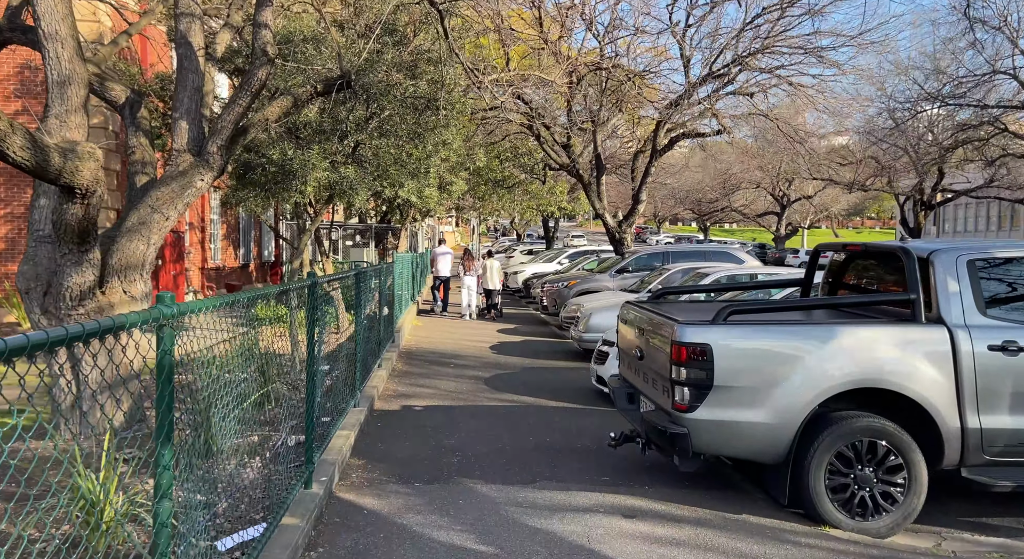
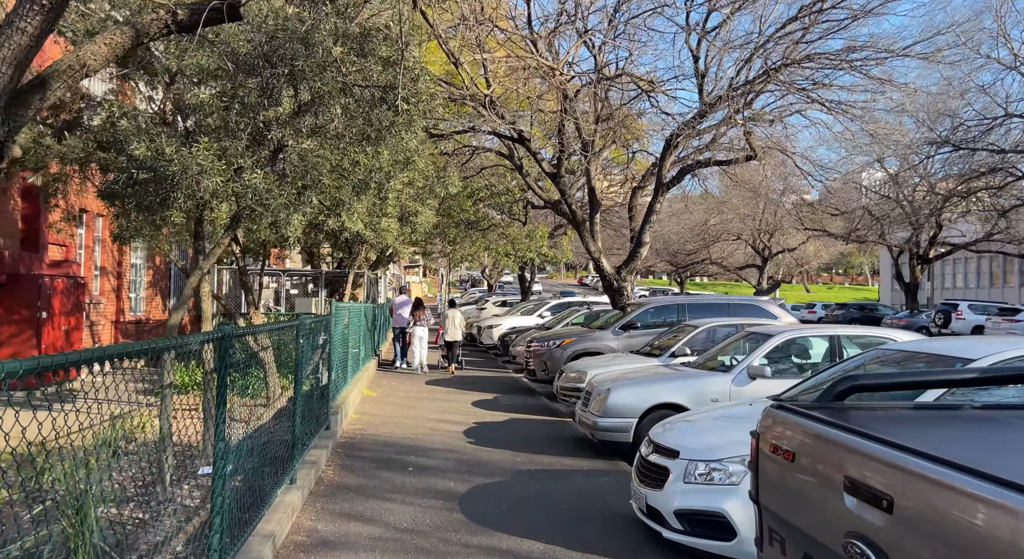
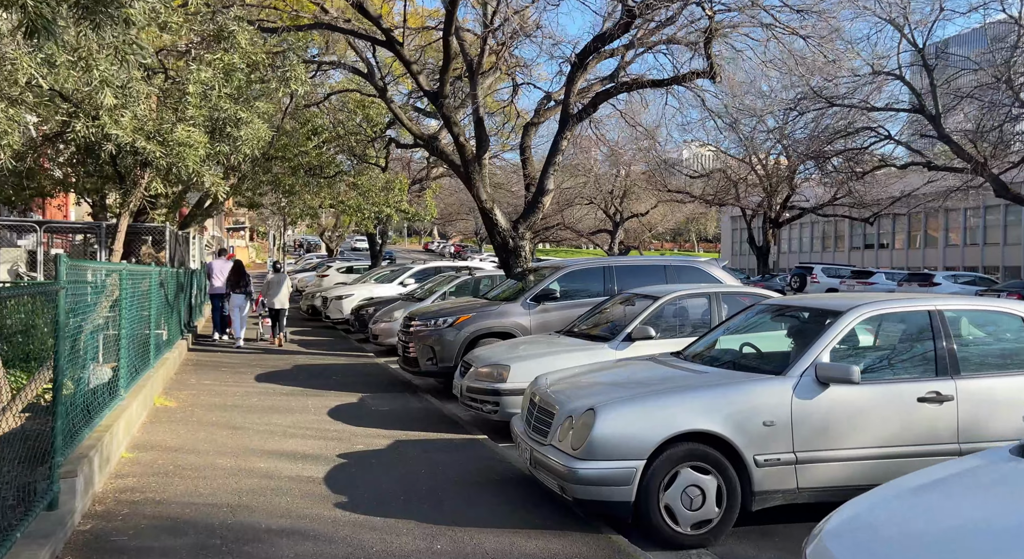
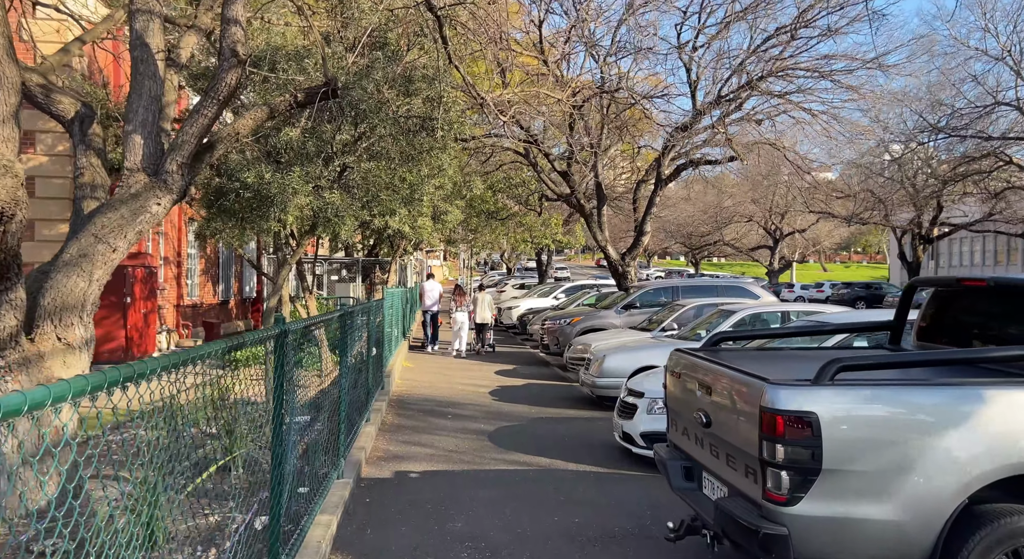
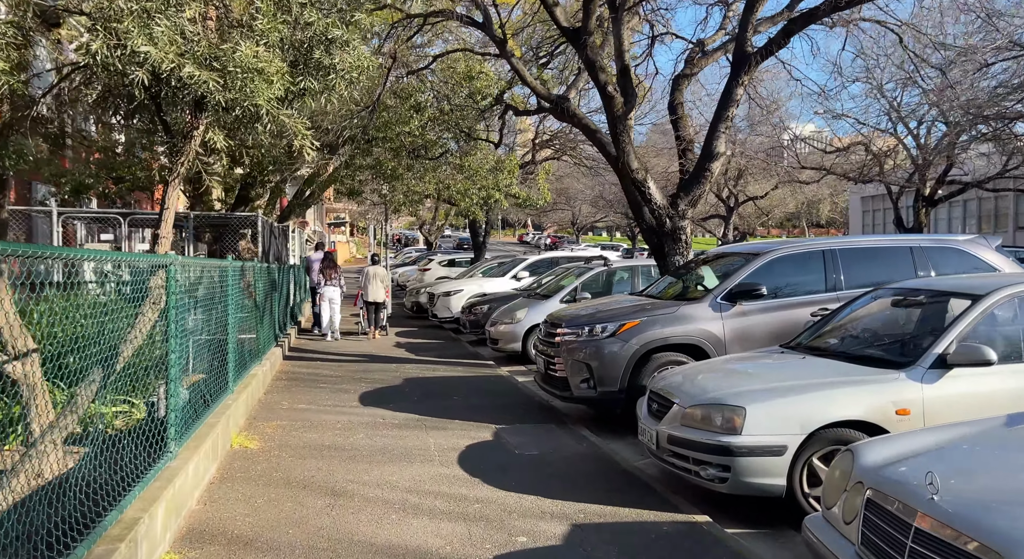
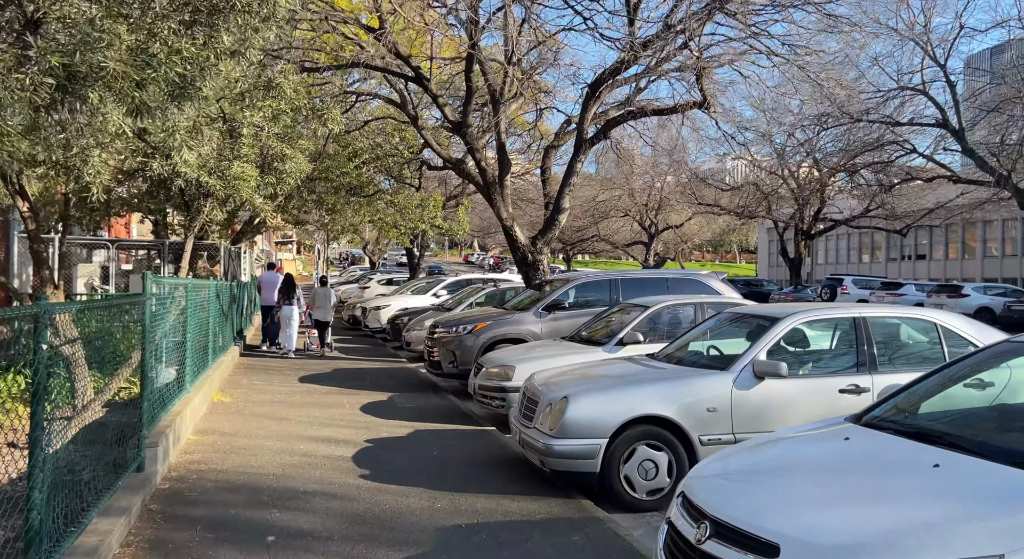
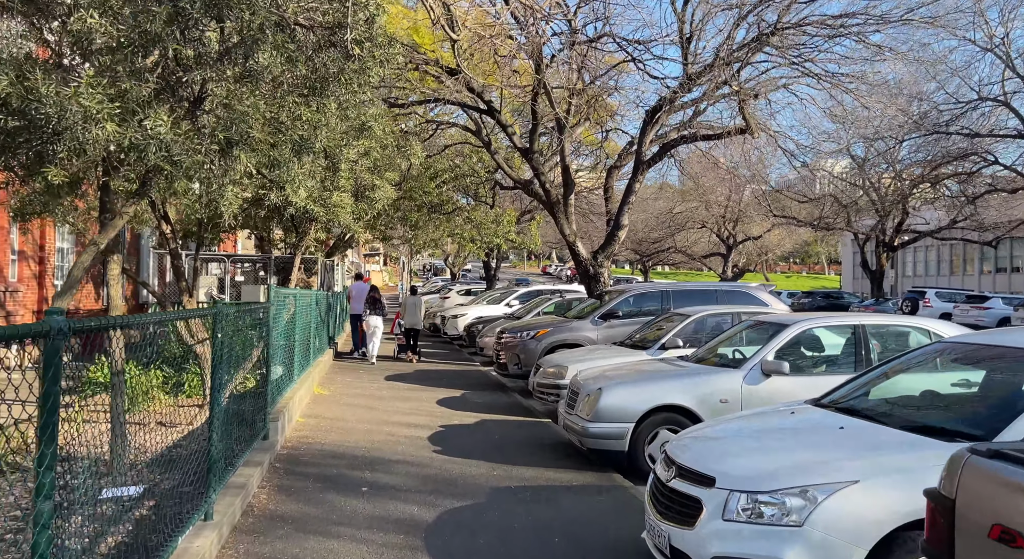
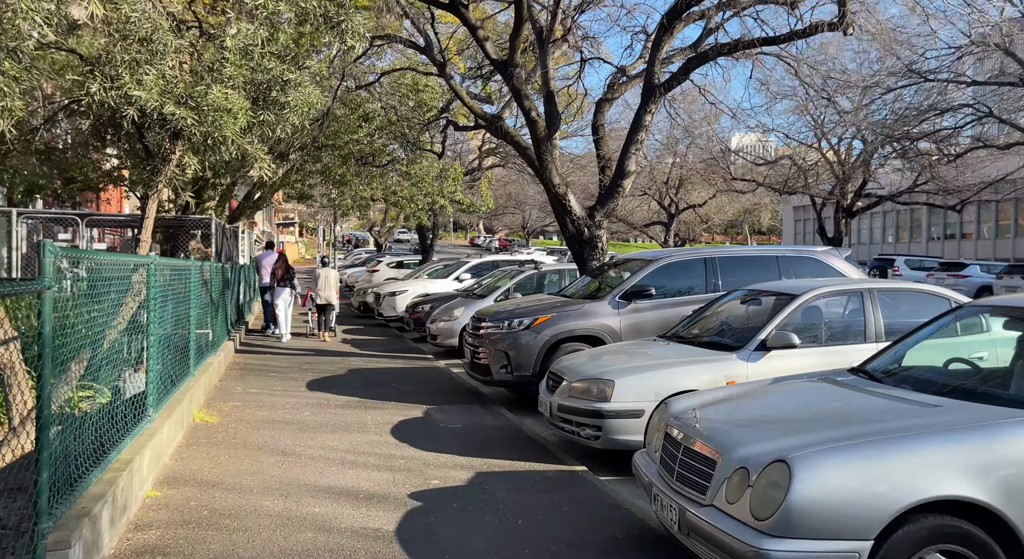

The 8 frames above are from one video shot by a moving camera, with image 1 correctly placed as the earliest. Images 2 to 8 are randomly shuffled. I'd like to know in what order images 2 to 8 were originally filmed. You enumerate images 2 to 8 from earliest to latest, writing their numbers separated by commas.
4, 2, 7, 6, 3, 8, 5
